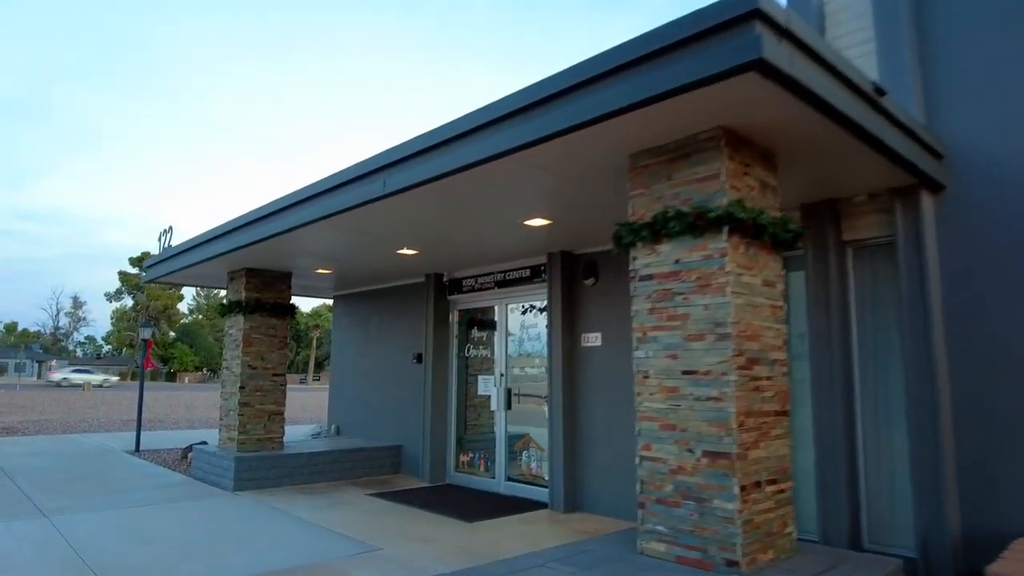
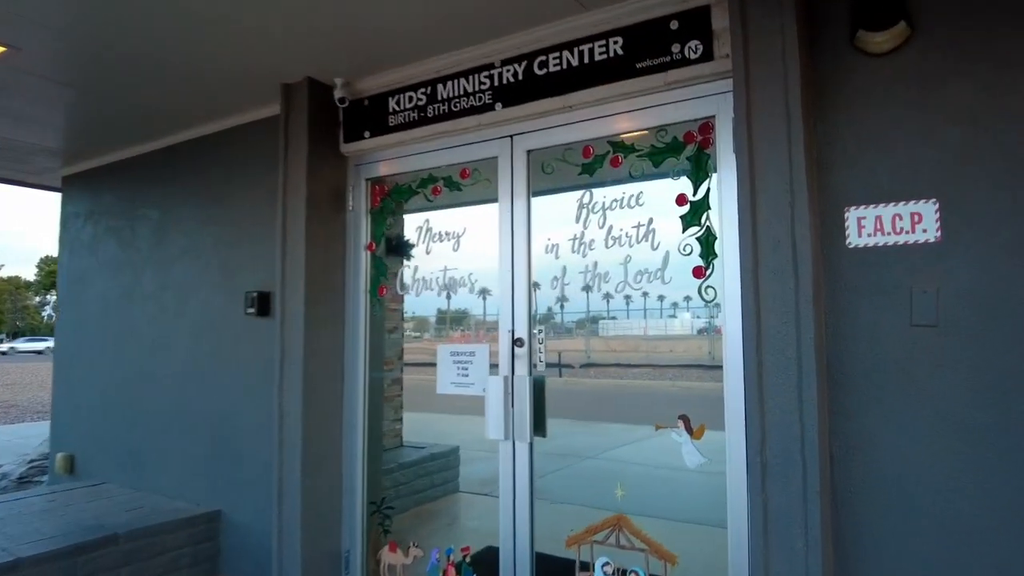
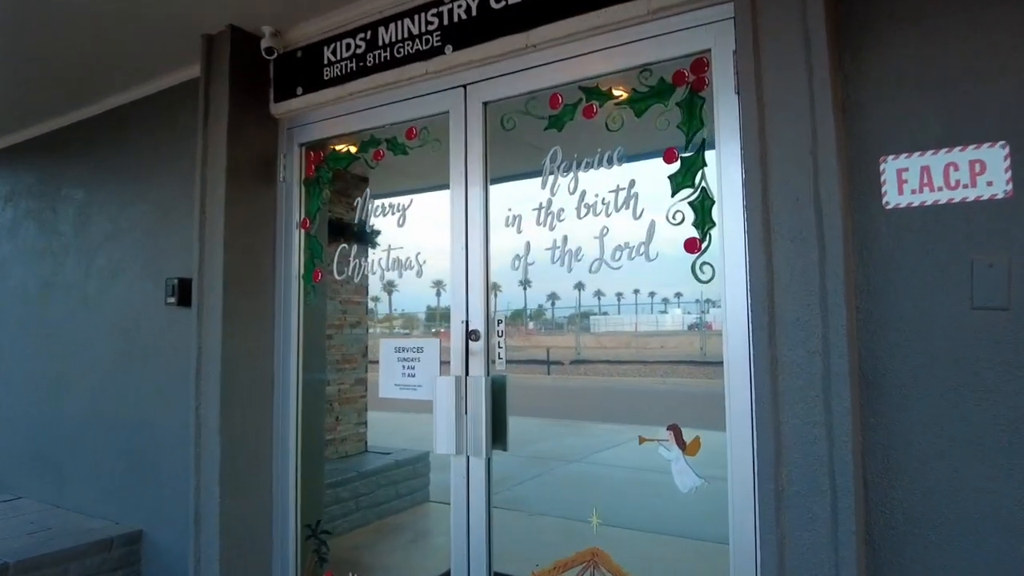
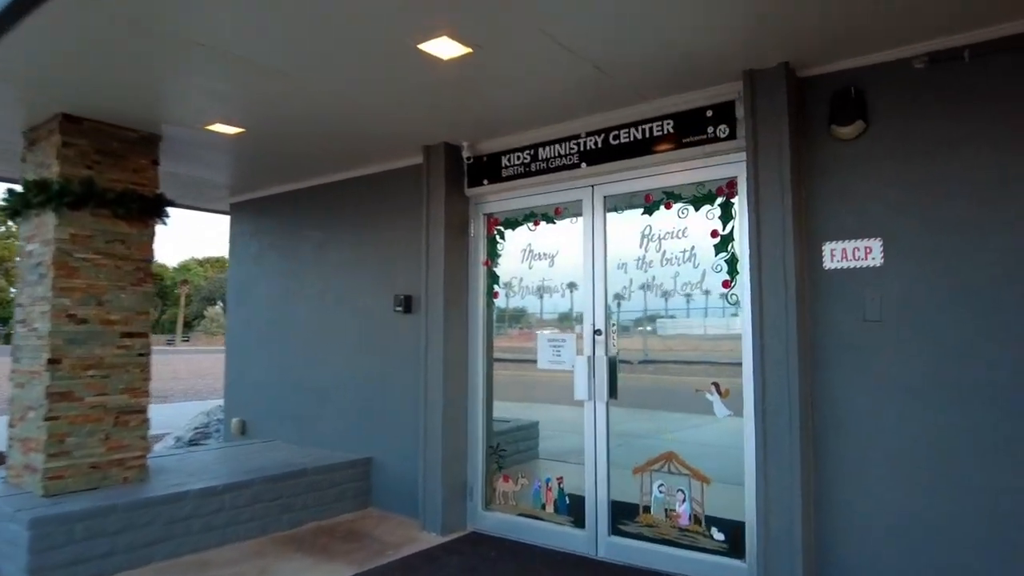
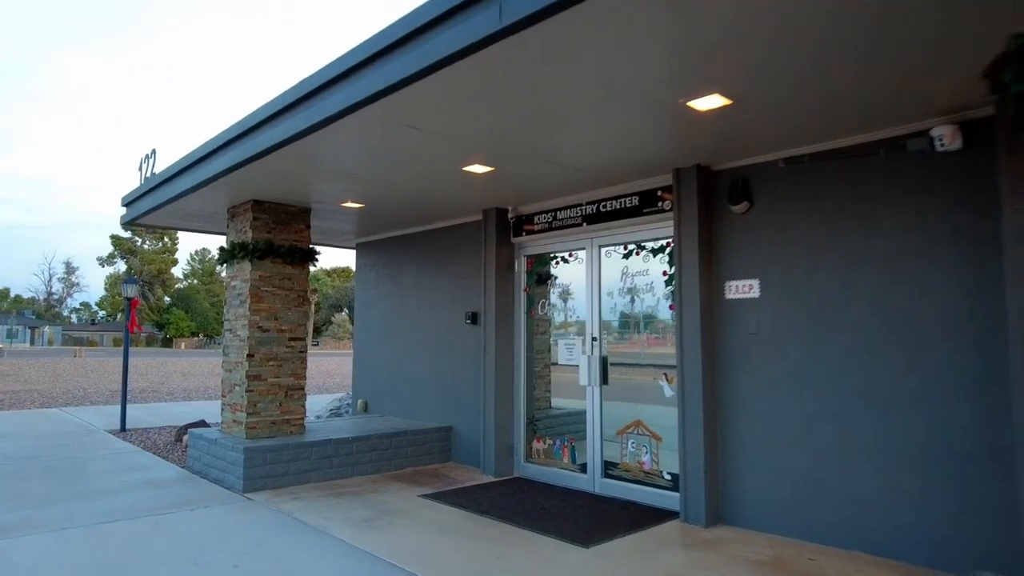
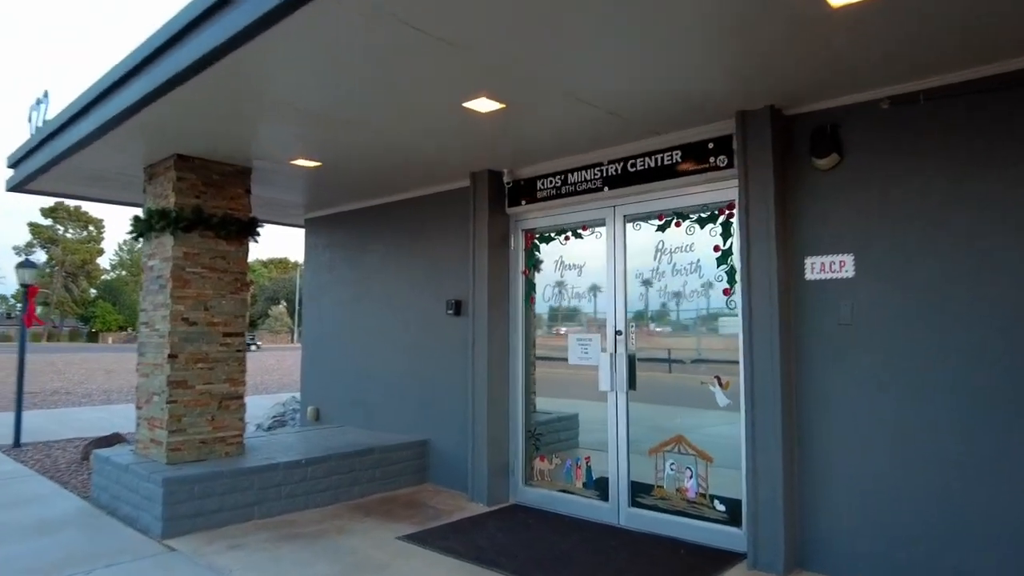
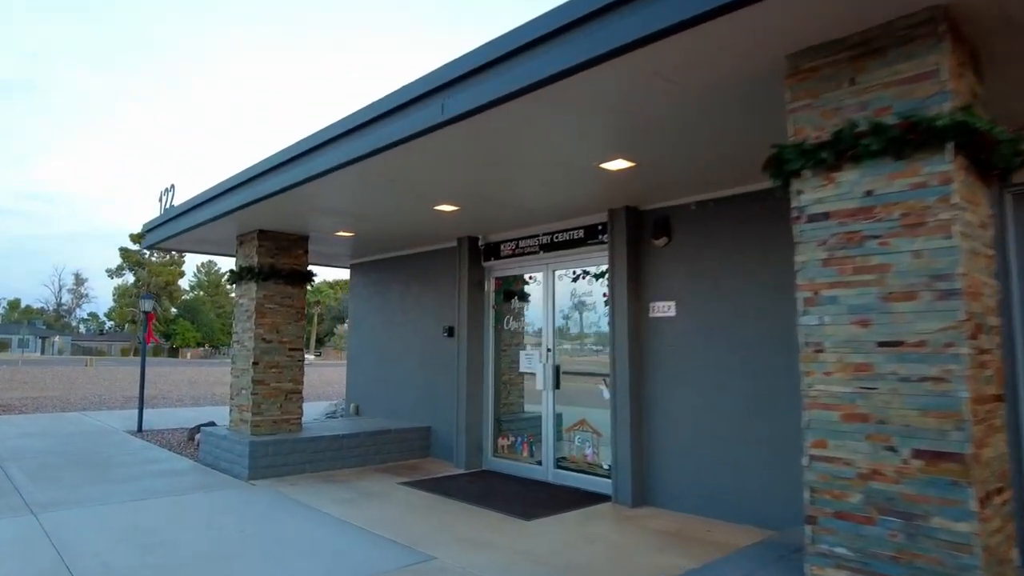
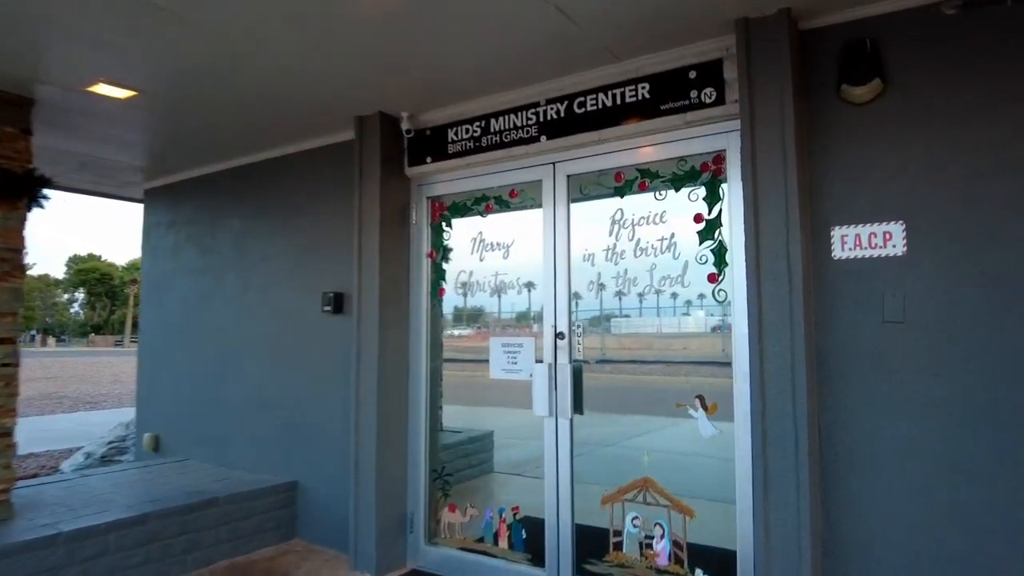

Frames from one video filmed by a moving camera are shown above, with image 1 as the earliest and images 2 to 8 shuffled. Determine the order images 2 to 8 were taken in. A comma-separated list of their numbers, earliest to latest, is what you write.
7, 5, 6, 4, 8, 2, 3
